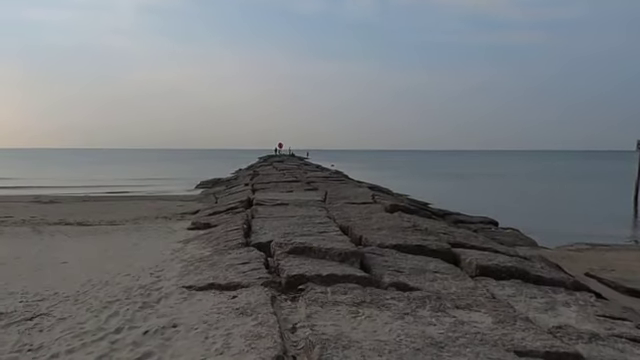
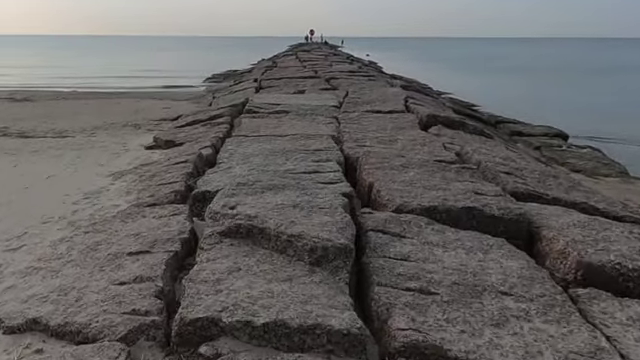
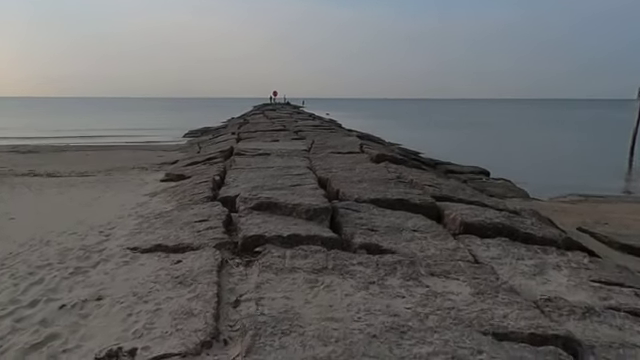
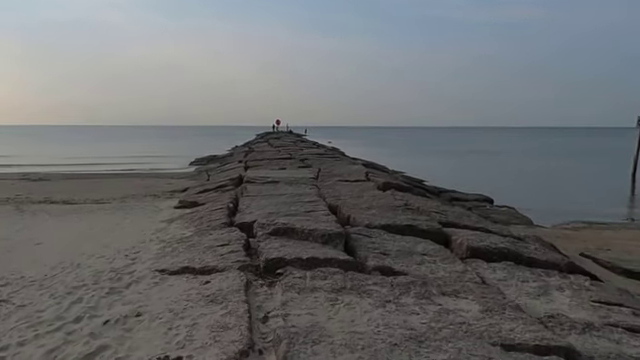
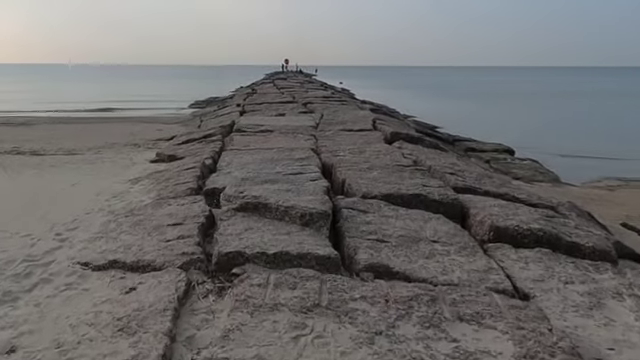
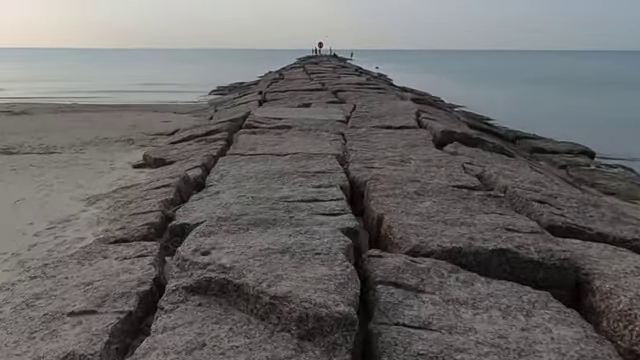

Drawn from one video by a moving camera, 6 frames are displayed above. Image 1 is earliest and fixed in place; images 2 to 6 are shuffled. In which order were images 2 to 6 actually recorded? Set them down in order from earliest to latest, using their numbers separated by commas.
4, 3, 5, 2, 6
